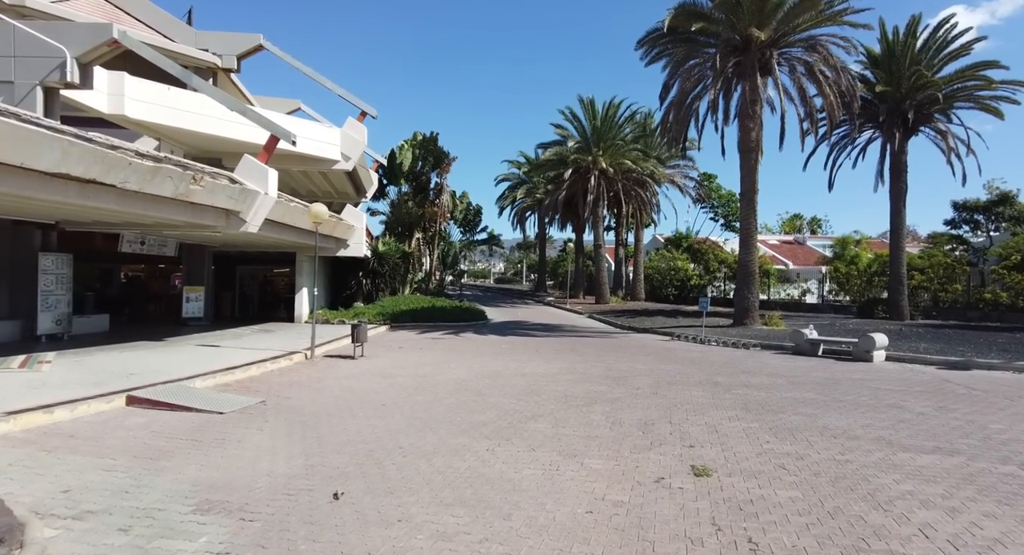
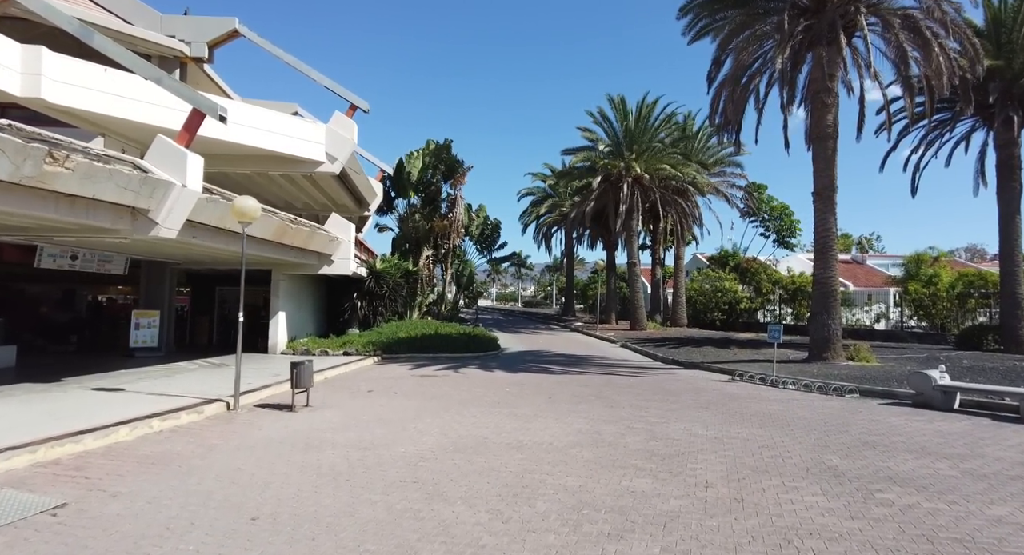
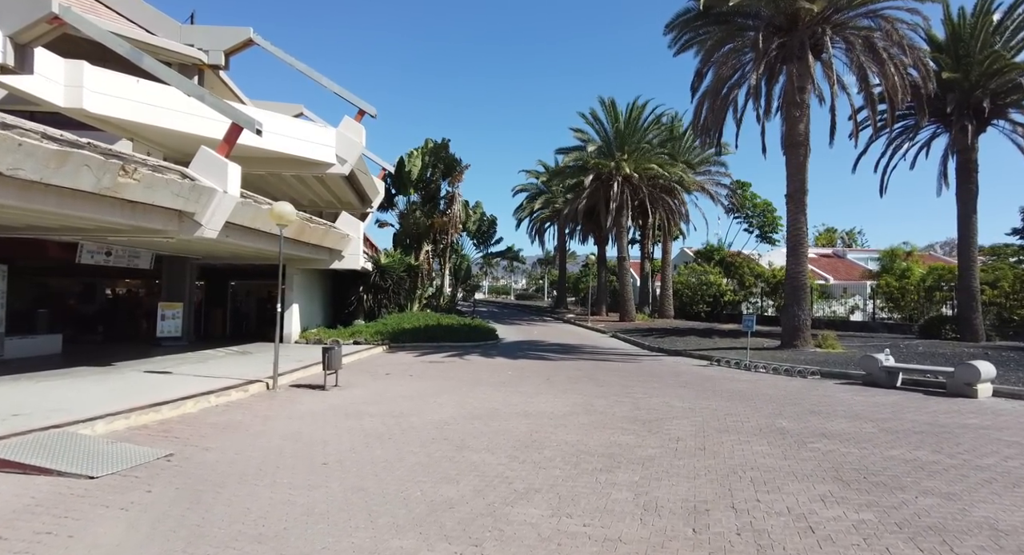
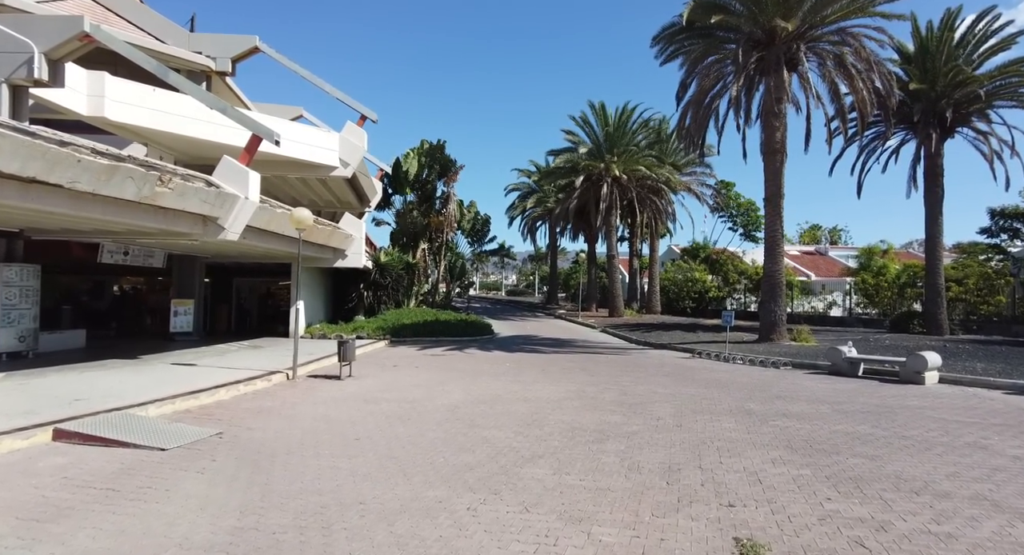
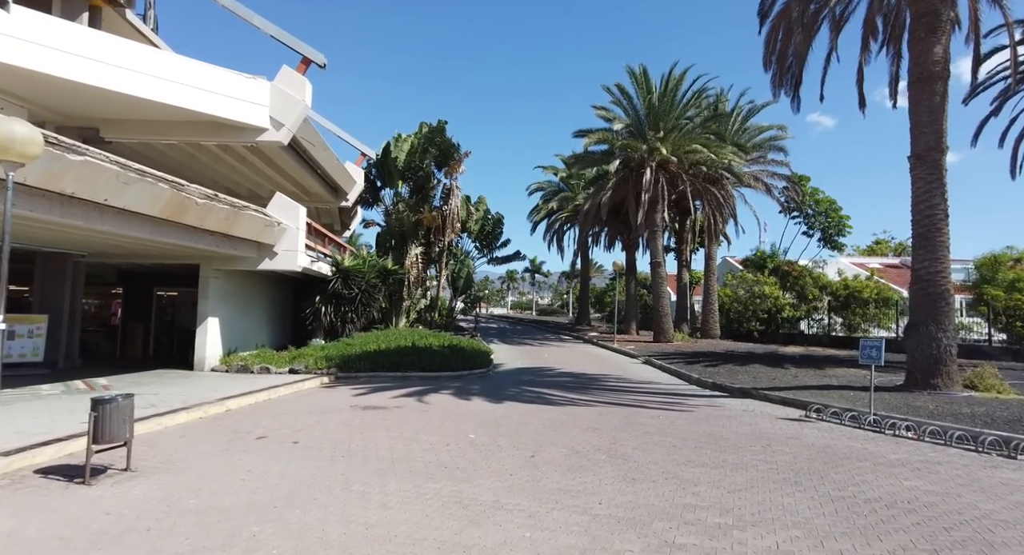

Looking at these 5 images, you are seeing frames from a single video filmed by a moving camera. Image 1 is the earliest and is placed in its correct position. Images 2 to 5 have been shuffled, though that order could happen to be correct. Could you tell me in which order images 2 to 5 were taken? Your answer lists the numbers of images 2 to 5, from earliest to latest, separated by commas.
4, 3, 2, 5
